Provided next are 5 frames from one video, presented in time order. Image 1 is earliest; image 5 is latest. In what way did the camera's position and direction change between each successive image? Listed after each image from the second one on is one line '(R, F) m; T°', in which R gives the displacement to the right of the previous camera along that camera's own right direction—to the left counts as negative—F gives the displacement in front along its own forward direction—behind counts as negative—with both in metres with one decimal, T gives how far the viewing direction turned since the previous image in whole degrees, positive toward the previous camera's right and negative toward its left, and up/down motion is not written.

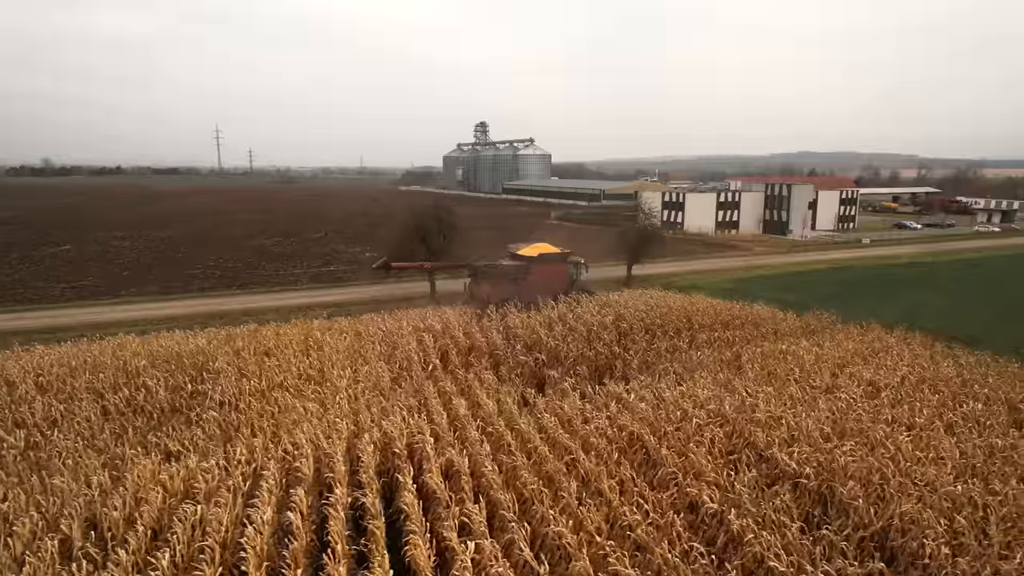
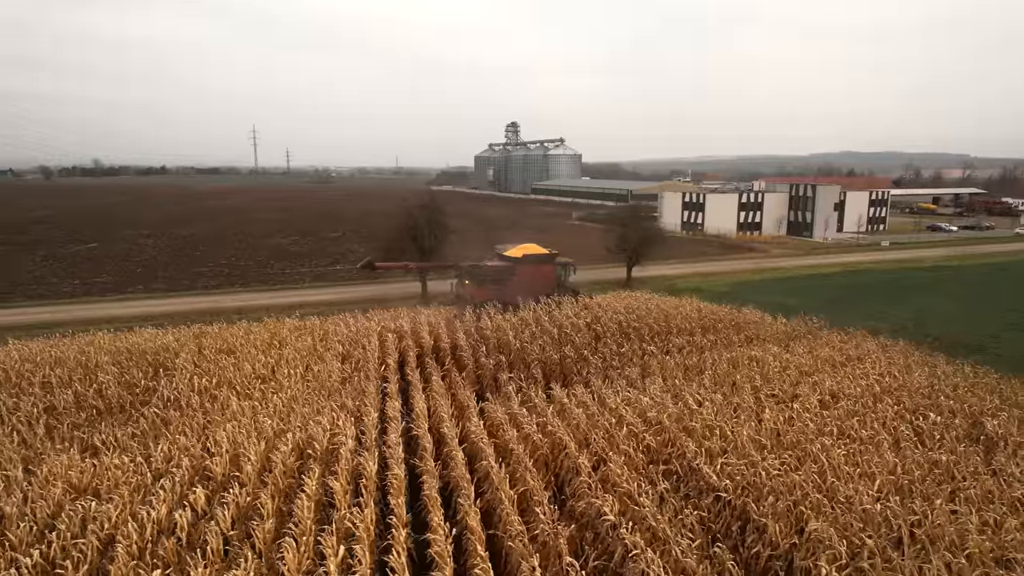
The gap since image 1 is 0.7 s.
(+0.9, +0.1) m; -3°
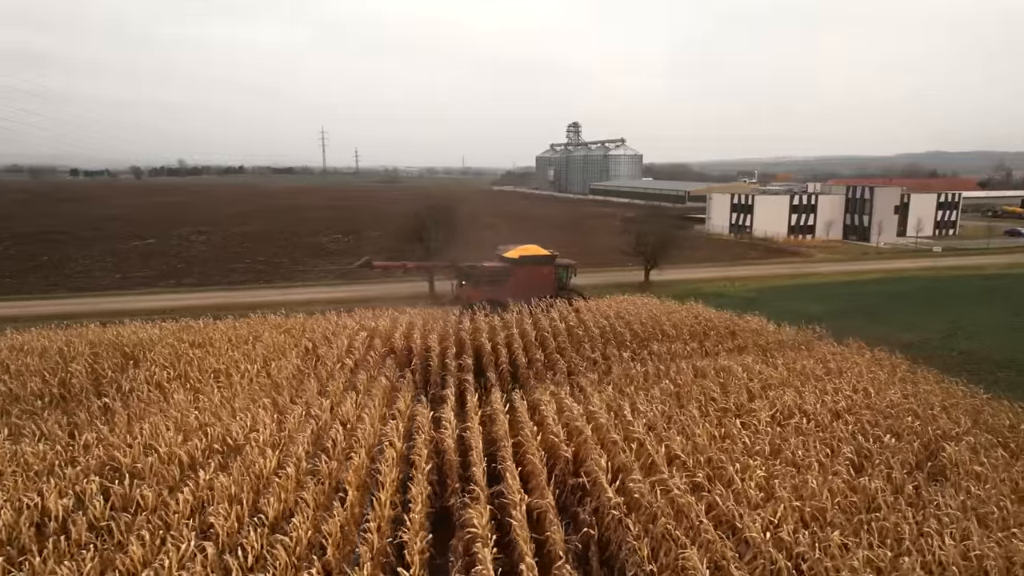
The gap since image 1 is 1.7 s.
(+1.3, +0.2) m; -6°
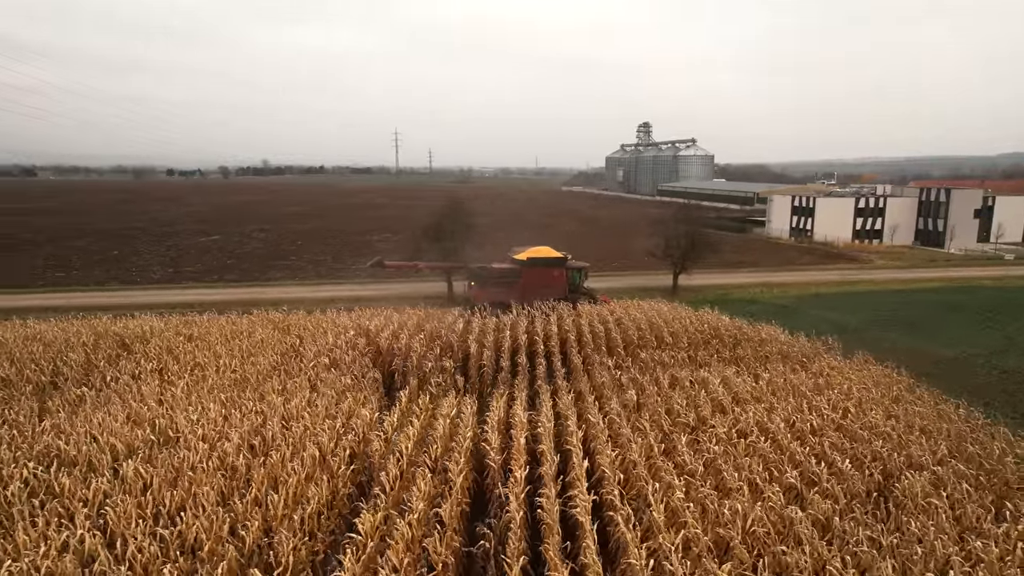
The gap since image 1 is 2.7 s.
(+1.2, +0.2) m; -6°
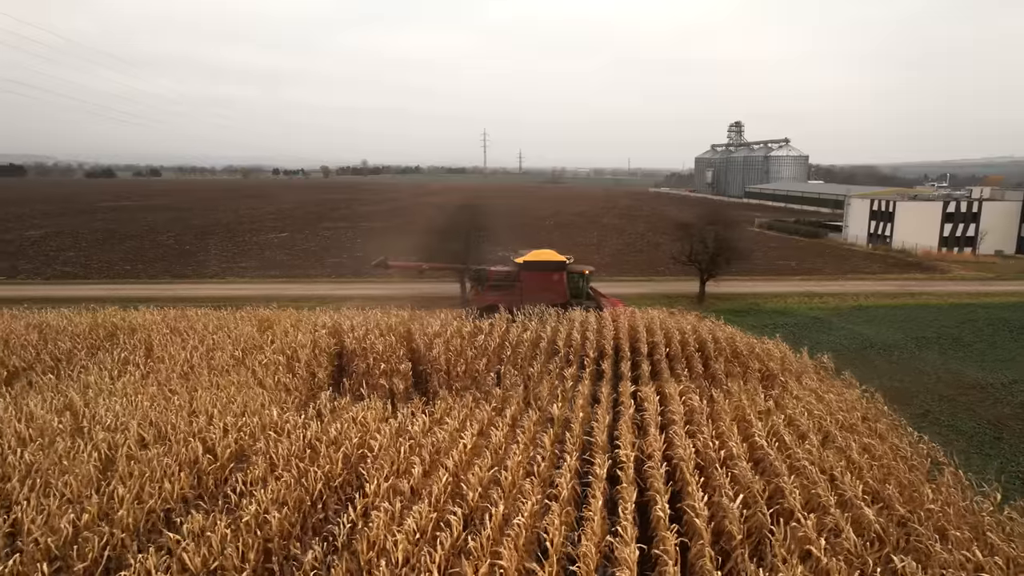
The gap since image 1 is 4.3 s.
(+1.6, +0.3) m; -8°
